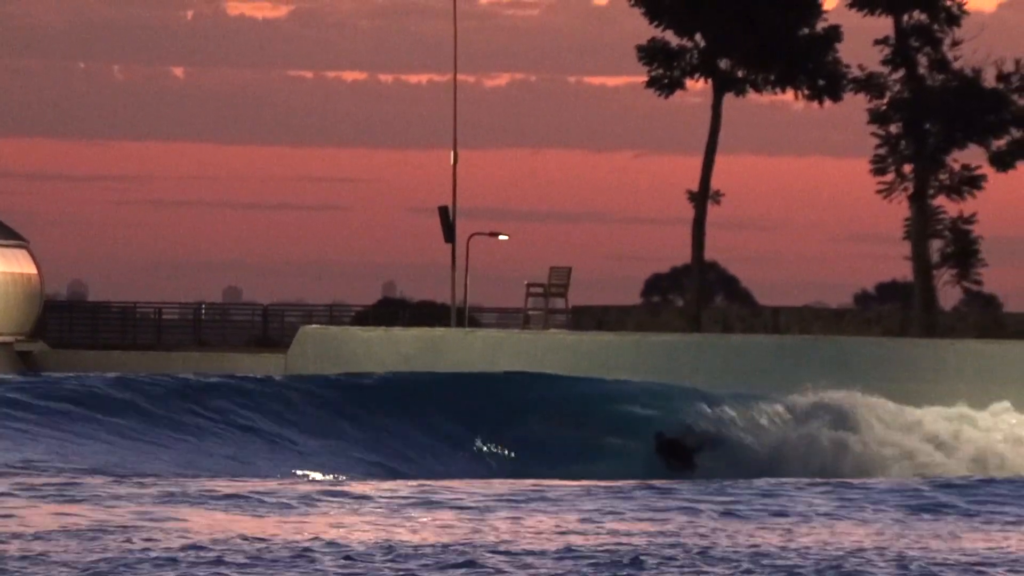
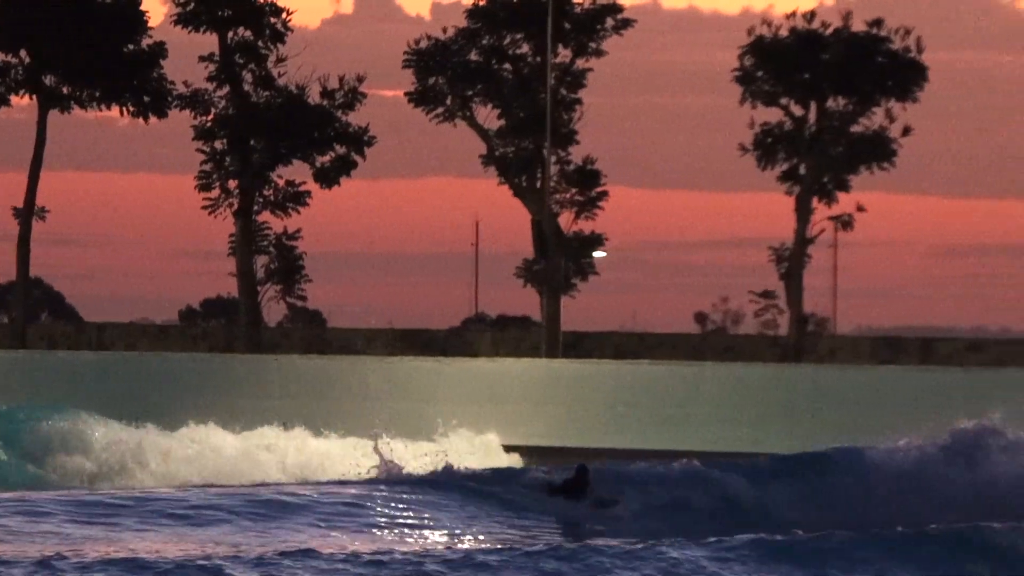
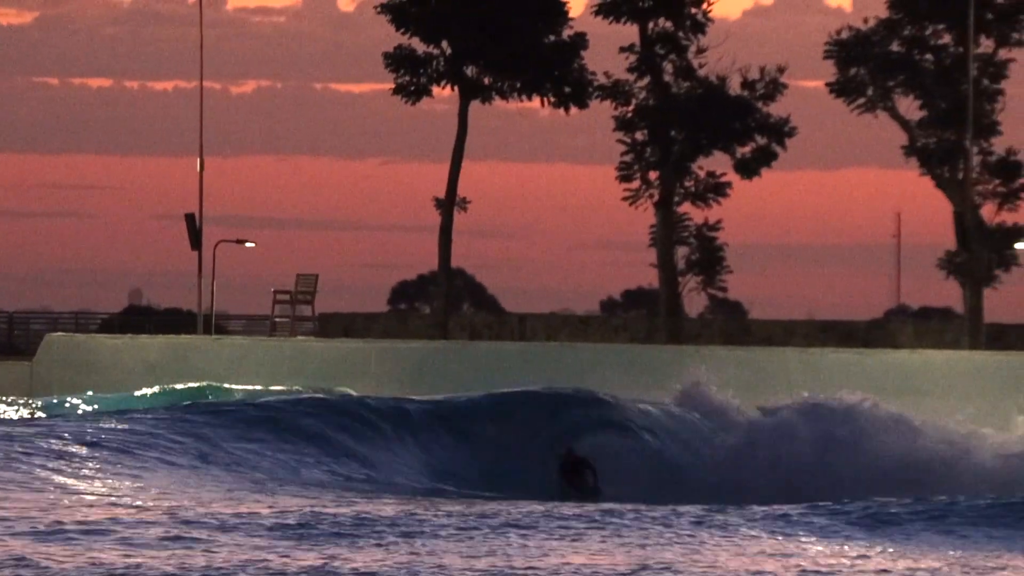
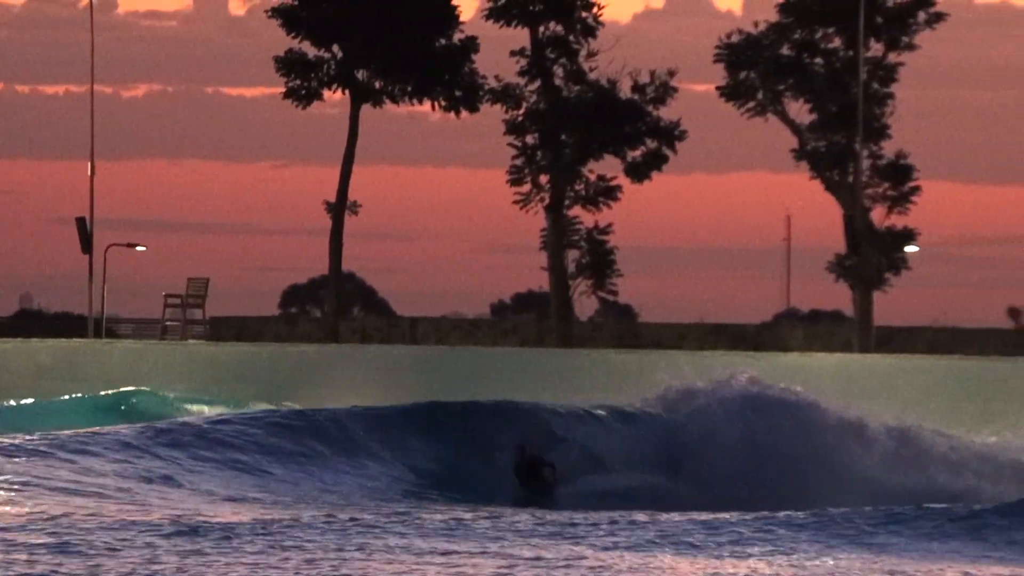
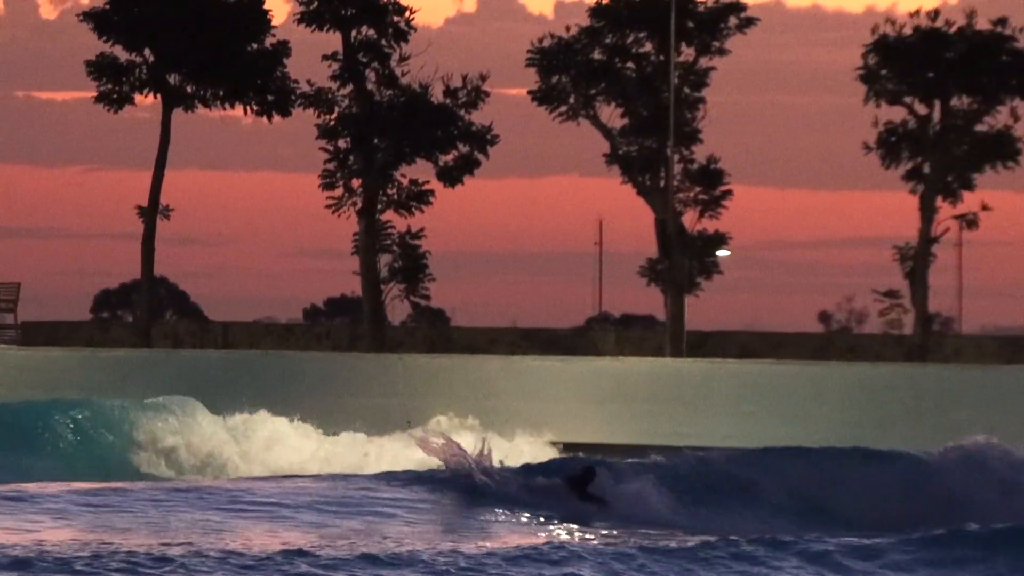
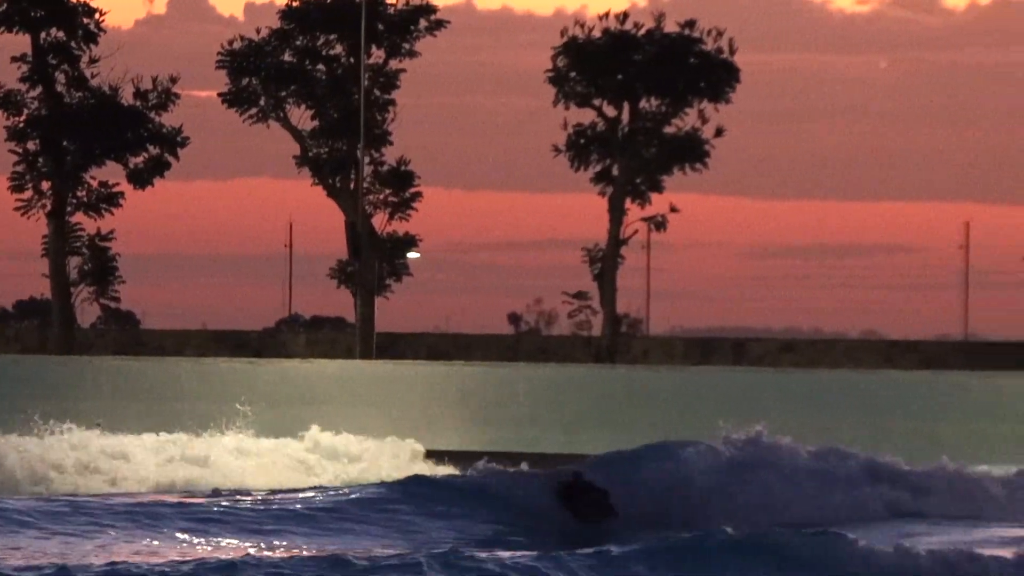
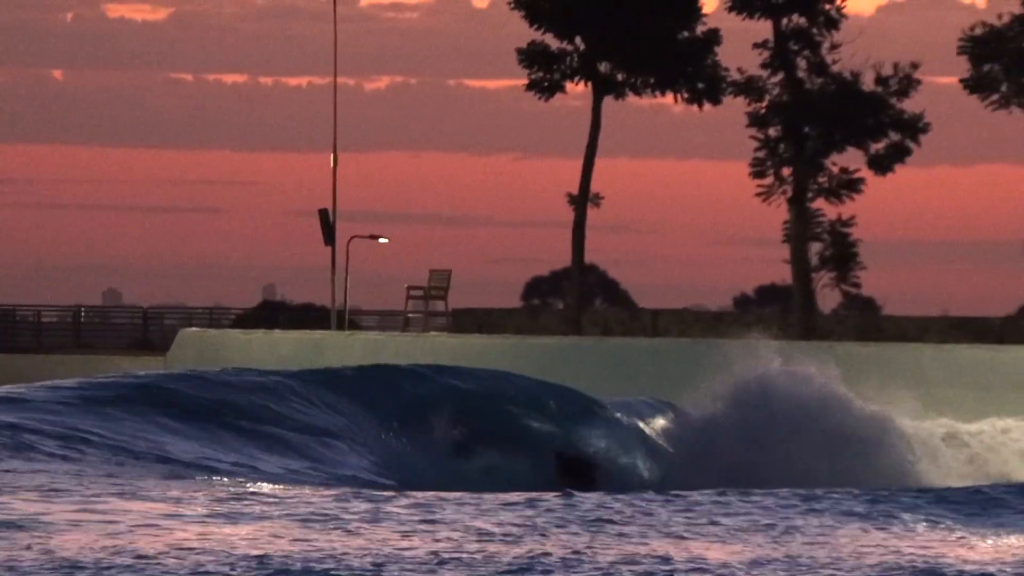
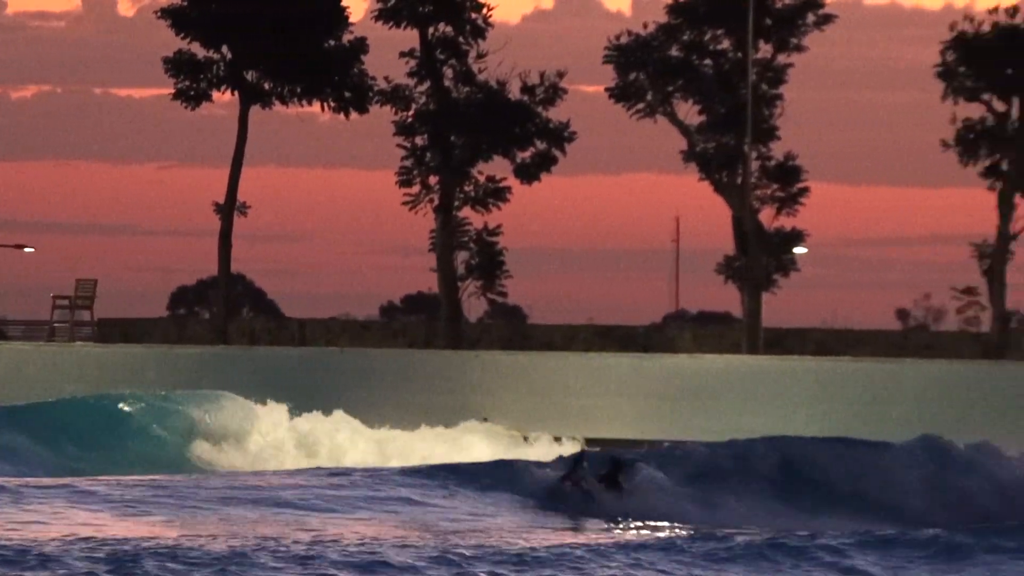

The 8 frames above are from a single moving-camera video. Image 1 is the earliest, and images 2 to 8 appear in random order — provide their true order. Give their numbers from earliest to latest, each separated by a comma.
7, 3, 4, 8, 5, 2, 6
